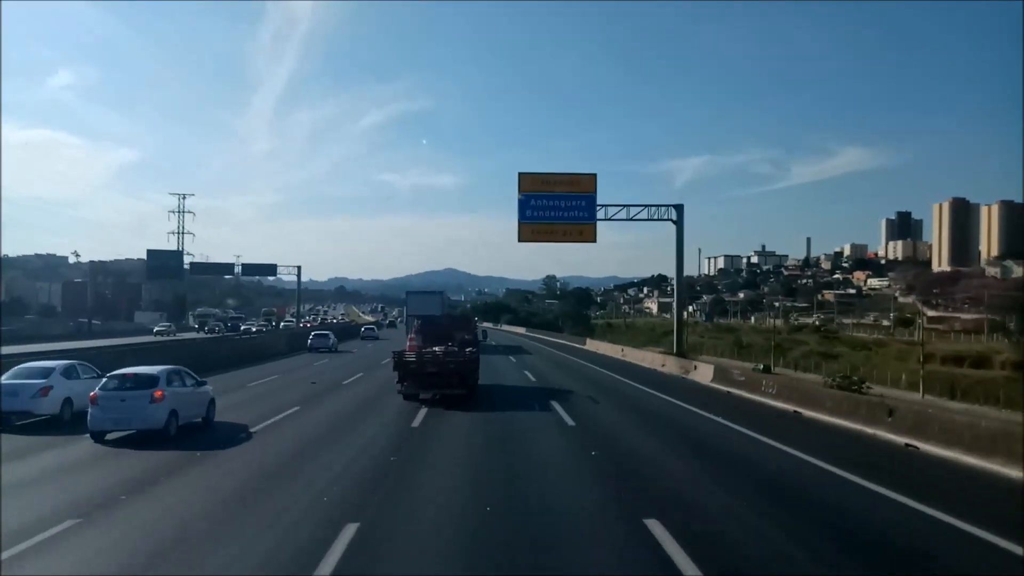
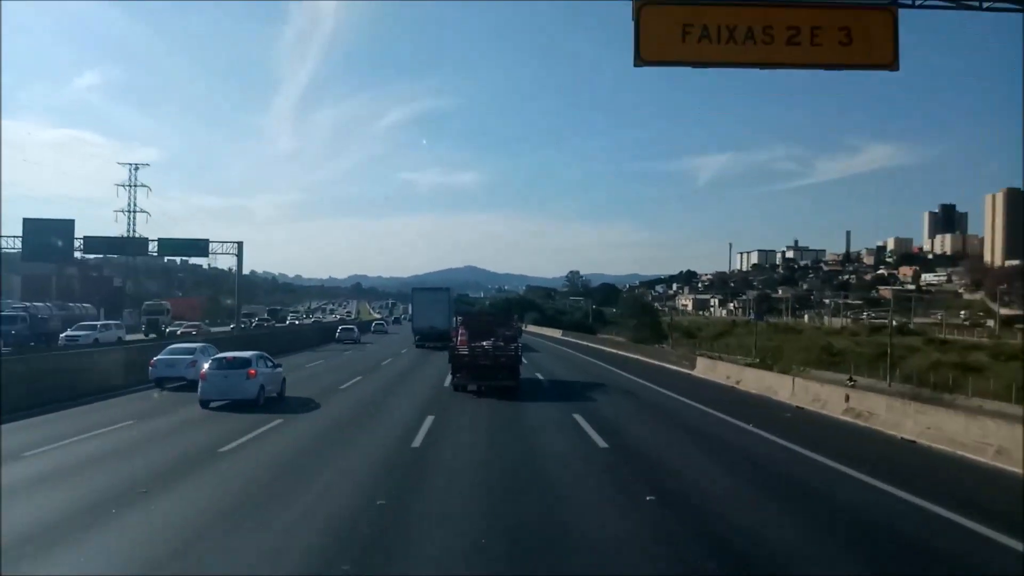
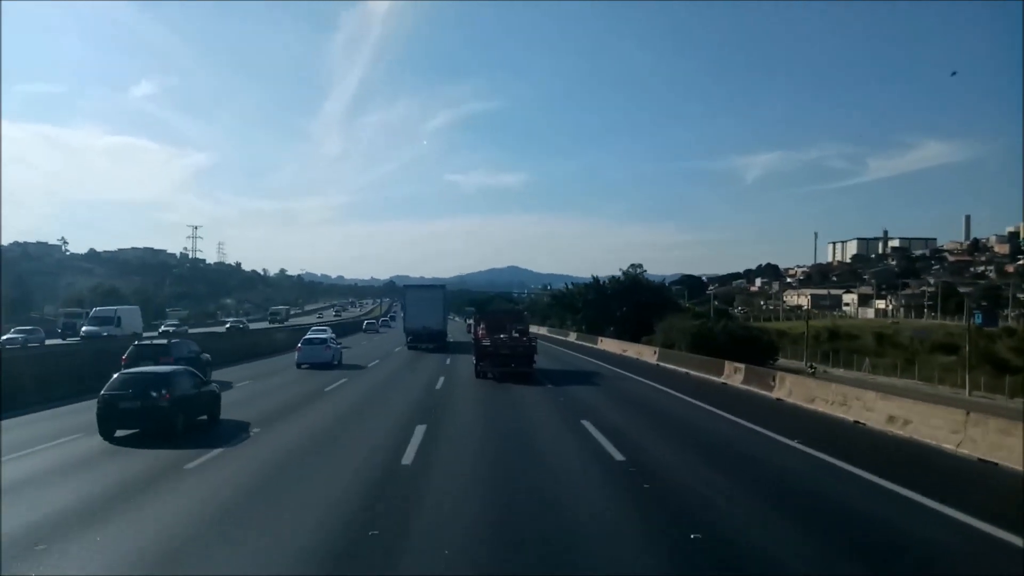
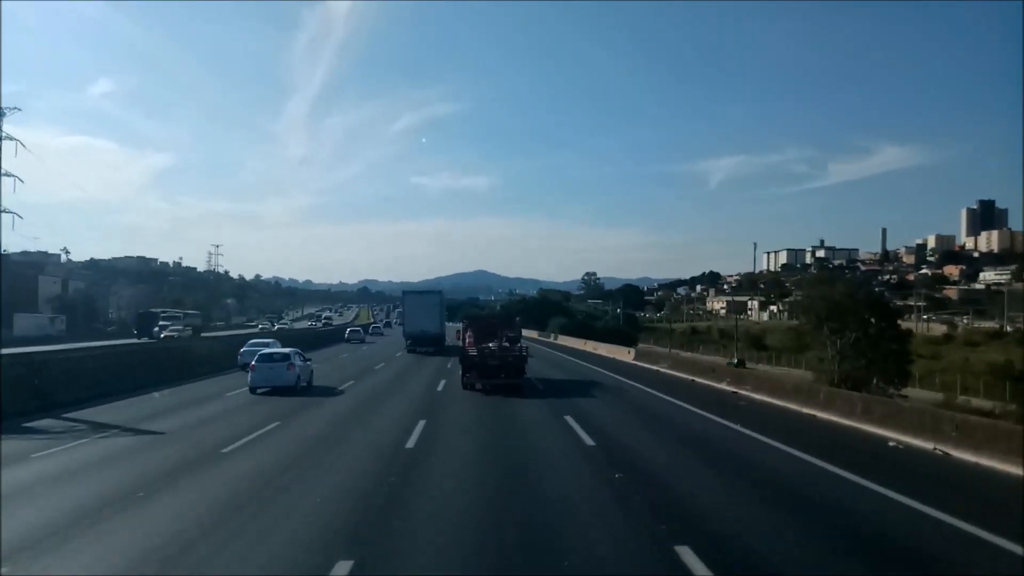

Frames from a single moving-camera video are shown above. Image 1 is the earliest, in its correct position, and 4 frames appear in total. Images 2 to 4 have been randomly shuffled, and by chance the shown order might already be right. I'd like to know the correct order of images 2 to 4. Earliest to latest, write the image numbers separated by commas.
2, 4, 3
